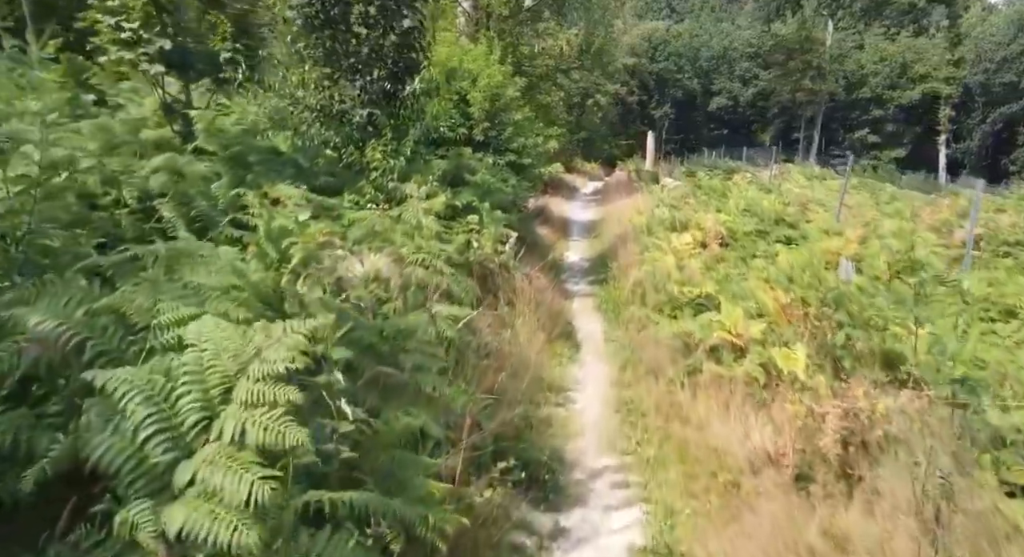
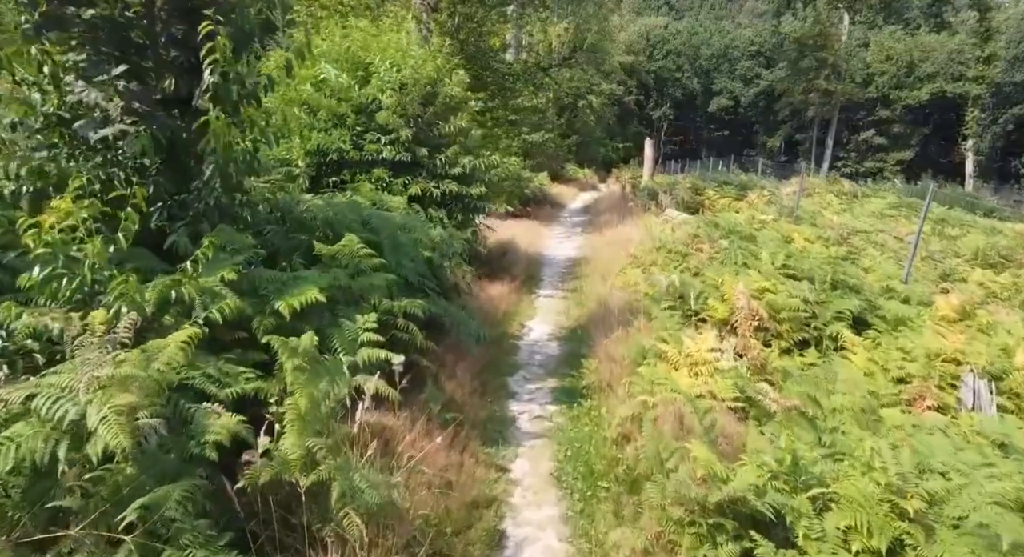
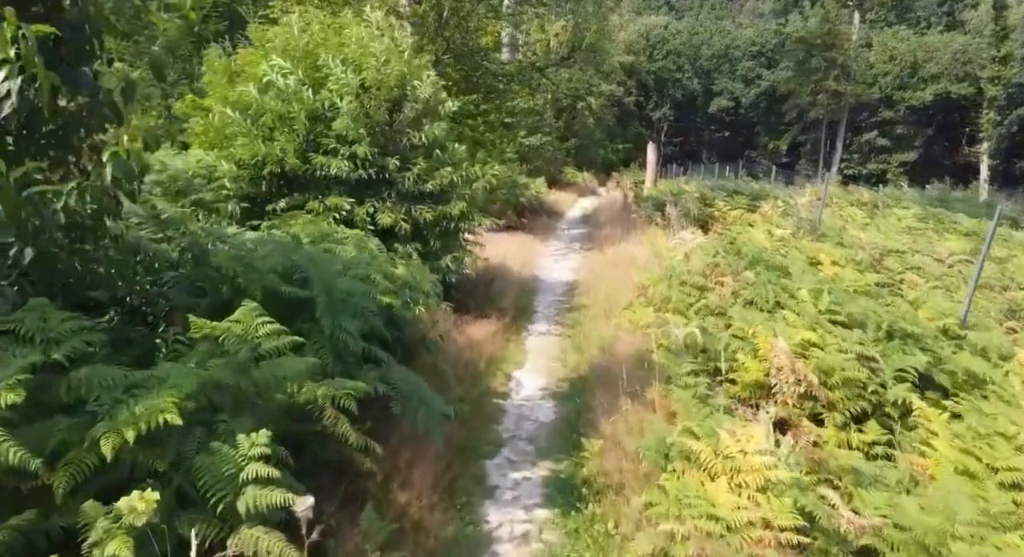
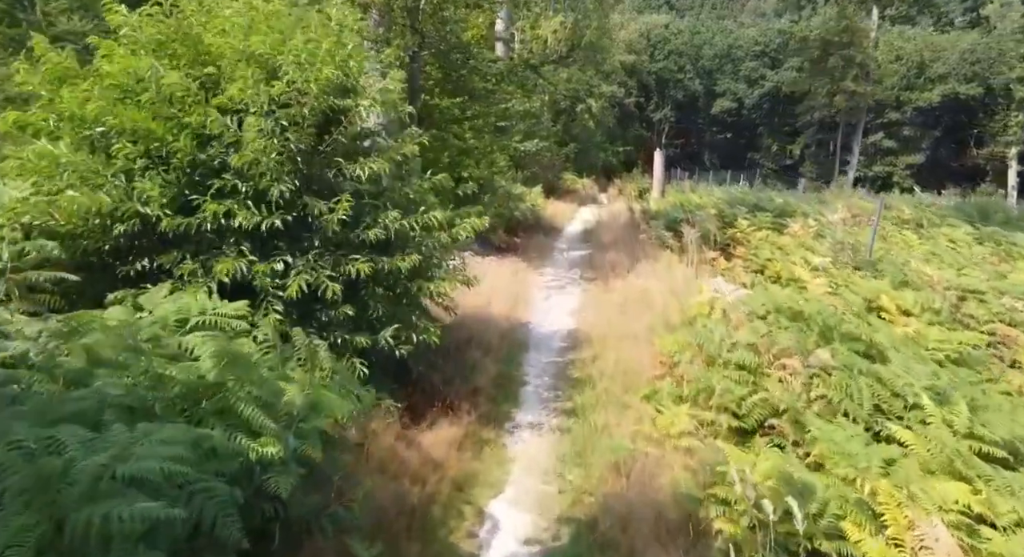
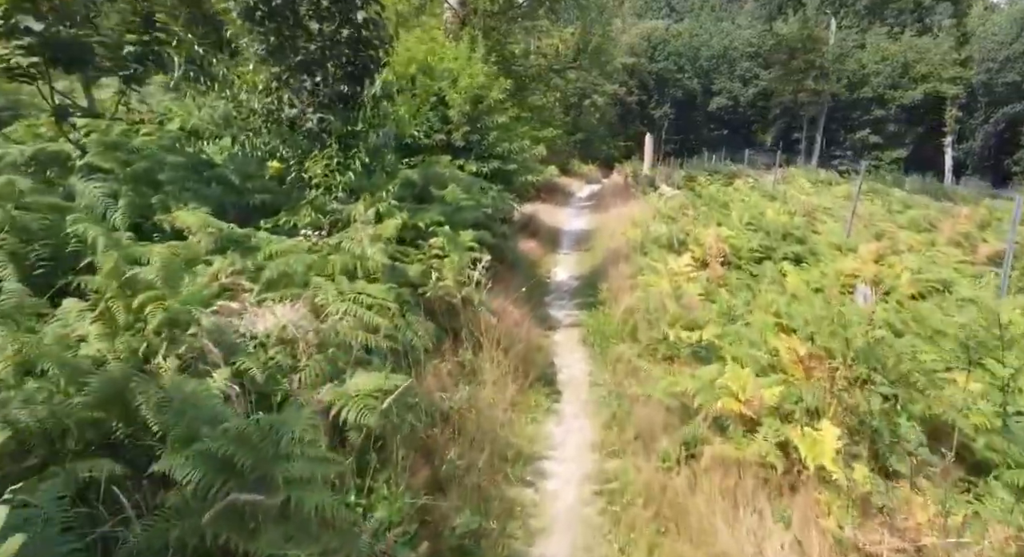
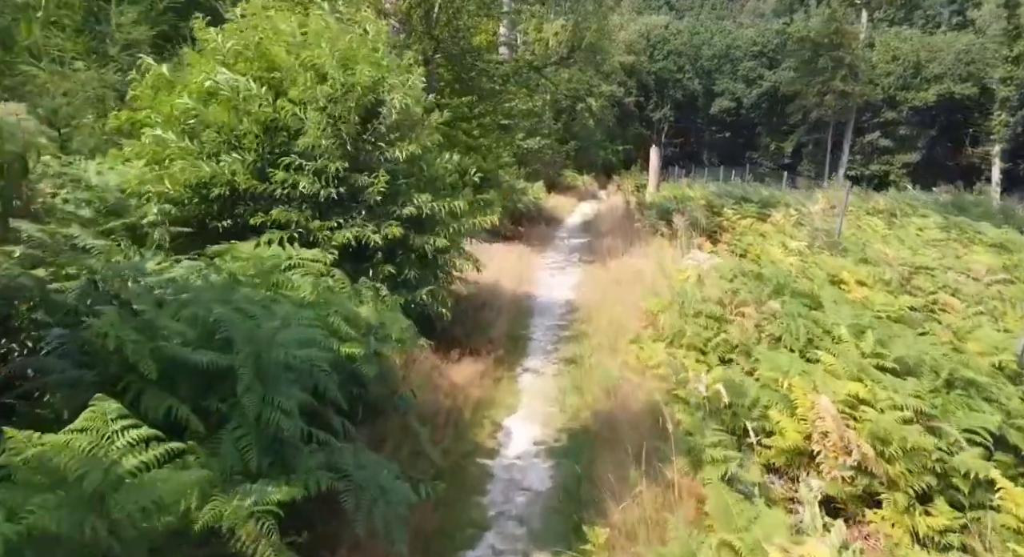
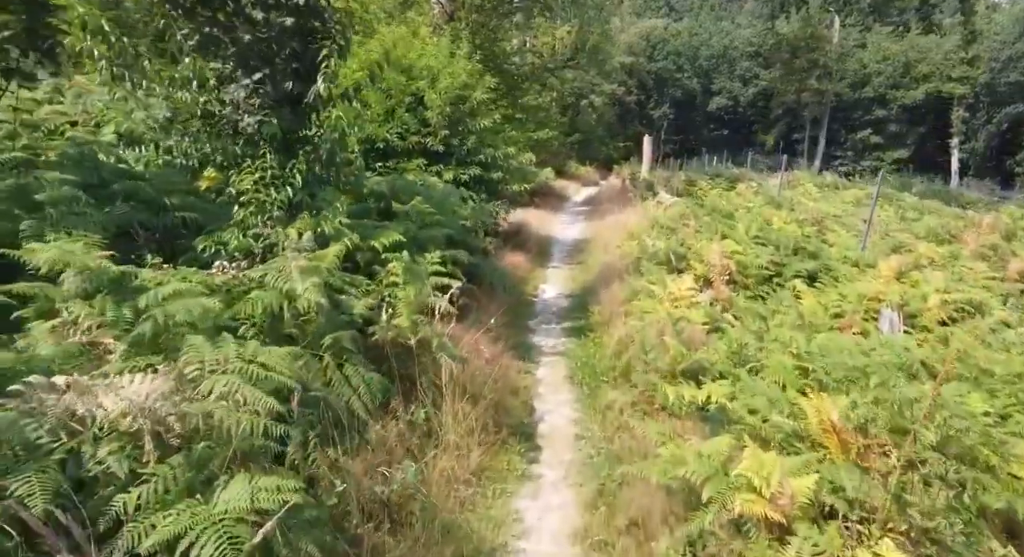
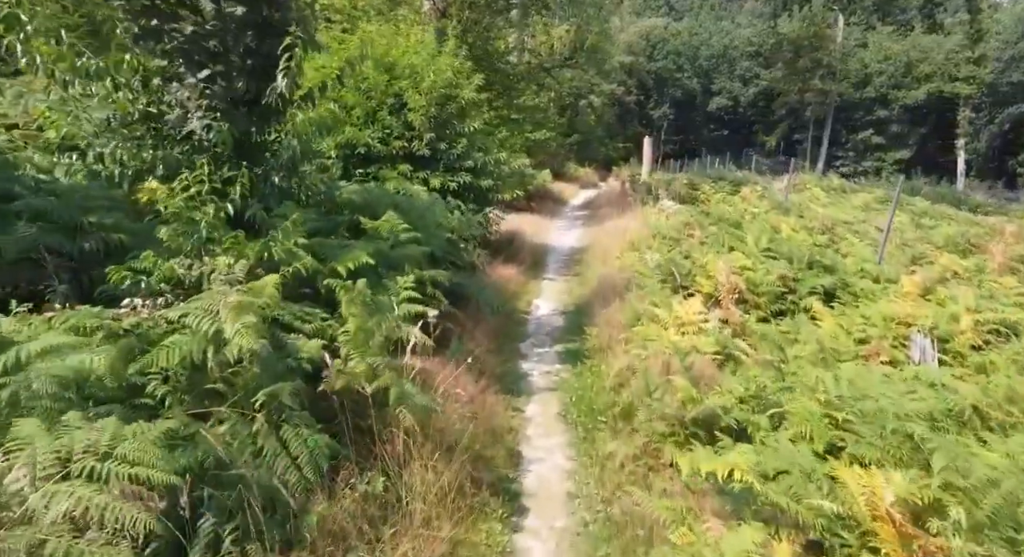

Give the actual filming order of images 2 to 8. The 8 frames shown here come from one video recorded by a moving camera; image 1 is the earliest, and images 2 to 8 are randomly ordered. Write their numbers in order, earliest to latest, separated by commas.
5, 7, 8, 2, 3, 6, 4
